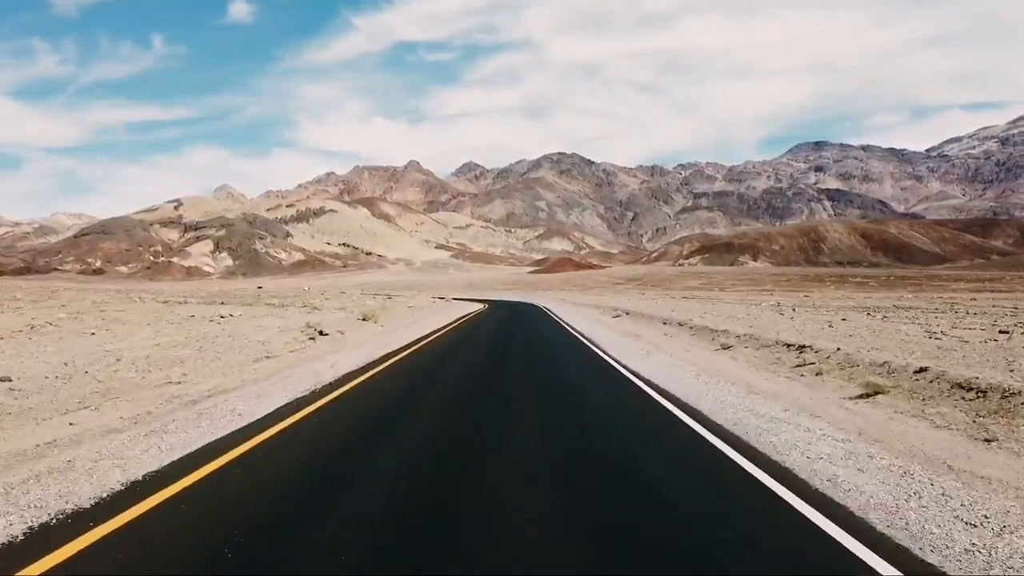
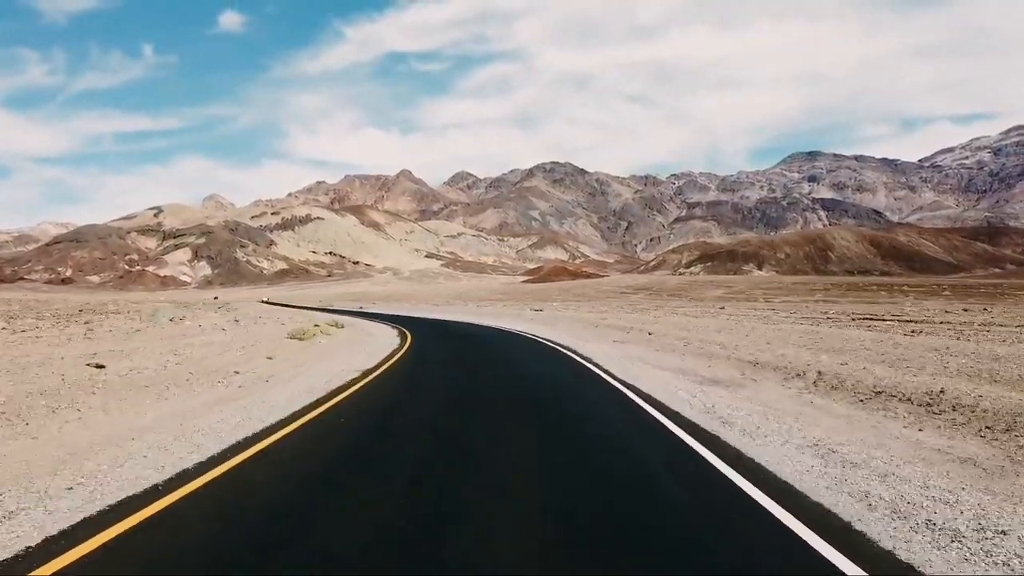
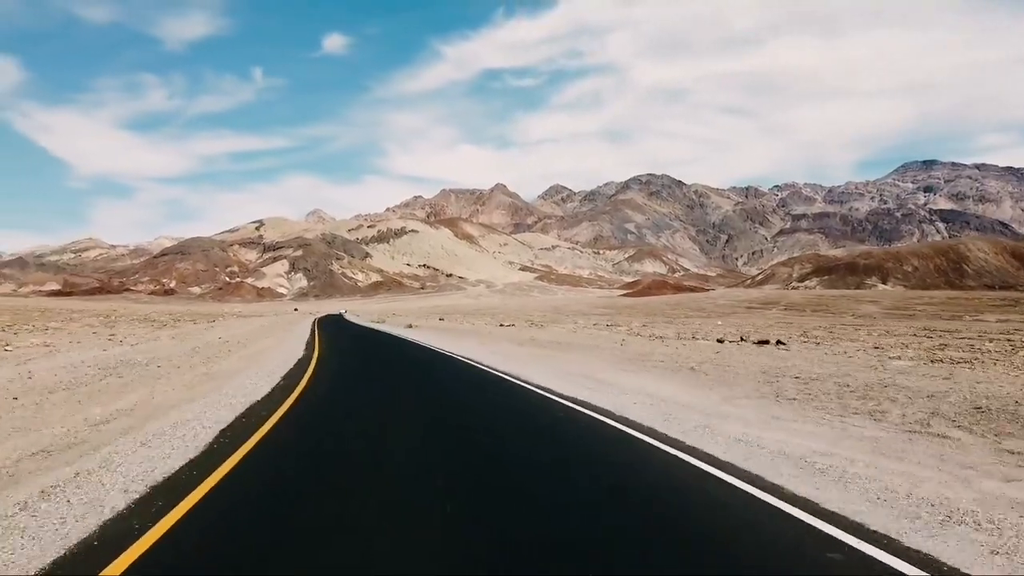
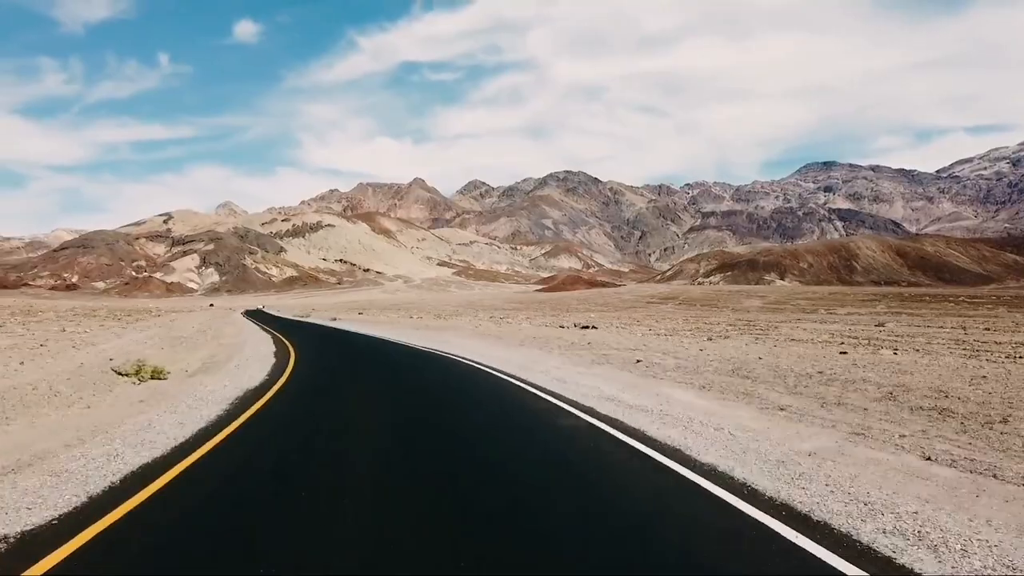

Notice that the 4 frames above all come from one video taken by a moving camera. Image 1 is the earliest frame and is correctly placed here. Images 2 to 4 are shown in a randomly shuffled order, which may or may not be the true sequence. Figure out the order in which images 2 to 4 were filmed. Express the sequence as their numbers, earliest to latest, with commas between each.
2, 4, 3
